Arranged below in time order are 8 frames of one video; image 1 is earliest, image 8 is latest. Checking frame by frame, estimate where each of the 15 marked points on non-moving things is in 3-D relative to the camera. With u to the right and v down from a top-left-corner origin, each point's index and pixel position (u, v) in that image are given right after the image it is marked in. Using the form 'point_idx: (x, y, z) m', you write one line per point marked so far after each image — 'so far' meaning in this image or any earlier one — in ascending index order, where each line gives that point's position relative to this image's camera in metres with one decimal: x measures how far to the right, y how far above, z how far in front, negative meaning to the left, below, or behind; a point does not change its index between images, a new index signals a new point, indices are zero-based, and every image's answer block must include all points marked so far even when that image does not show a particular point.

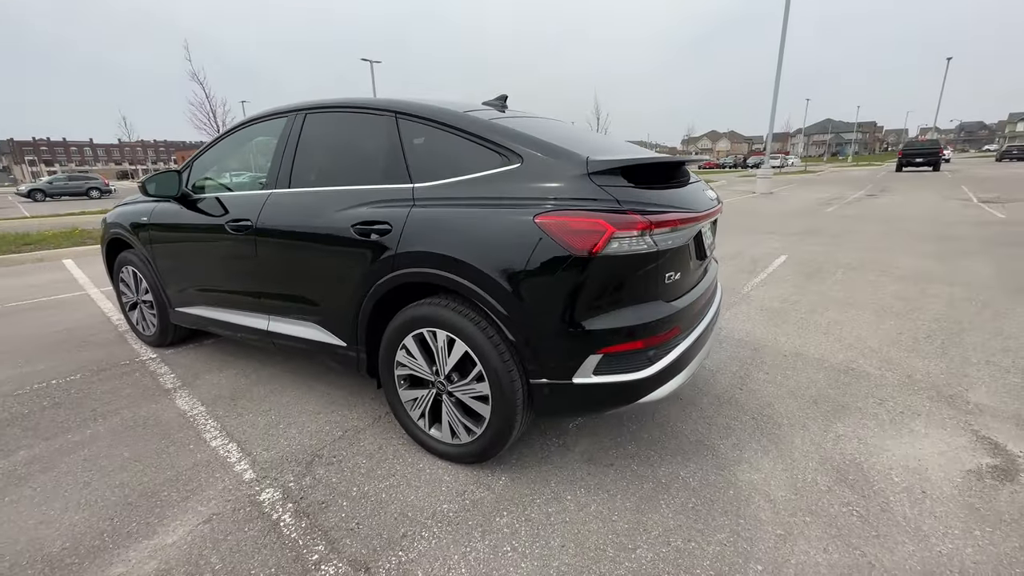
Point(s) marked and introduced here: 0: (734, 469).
0: (+1.2, -1.0, +2.4) m
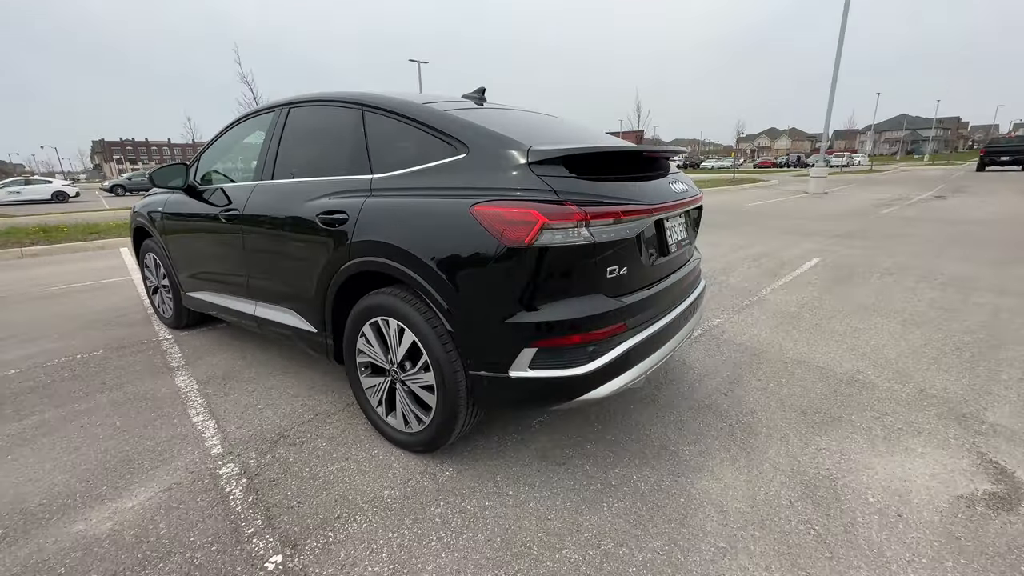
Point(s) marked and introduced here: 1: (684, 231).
0: (+0.9, -1.0, +2.3) m
1: (+1.0, +0.3, +2.6) m
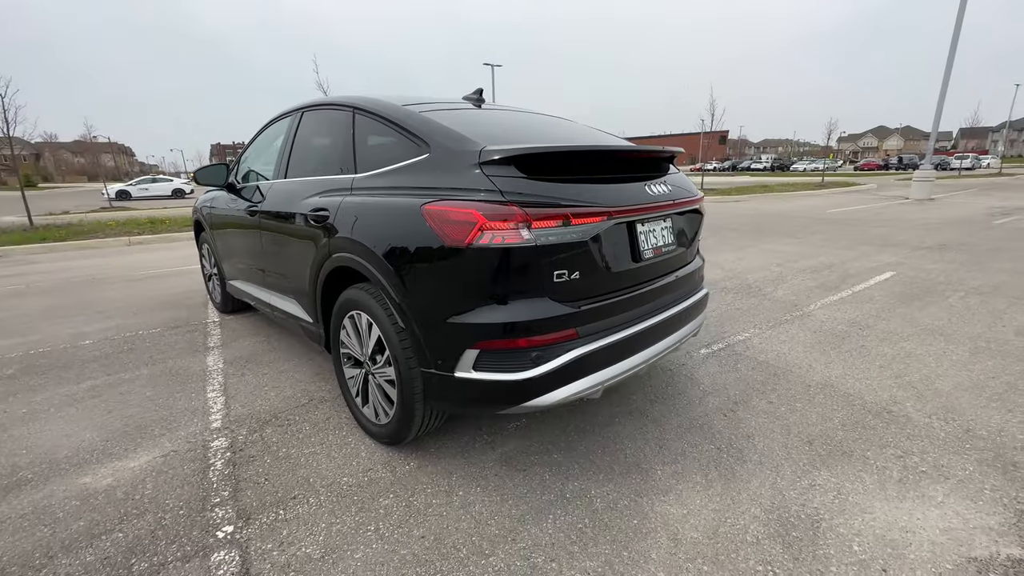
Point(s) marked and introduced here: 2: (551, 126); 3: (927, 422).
0: (+0.7, -1.0, +2.2) m
1: (+0.9, +0.3, +2.4) m
2: (+0.2, +1.1, +3.1) m
3: (+2.5, -0.8, +2.7) m
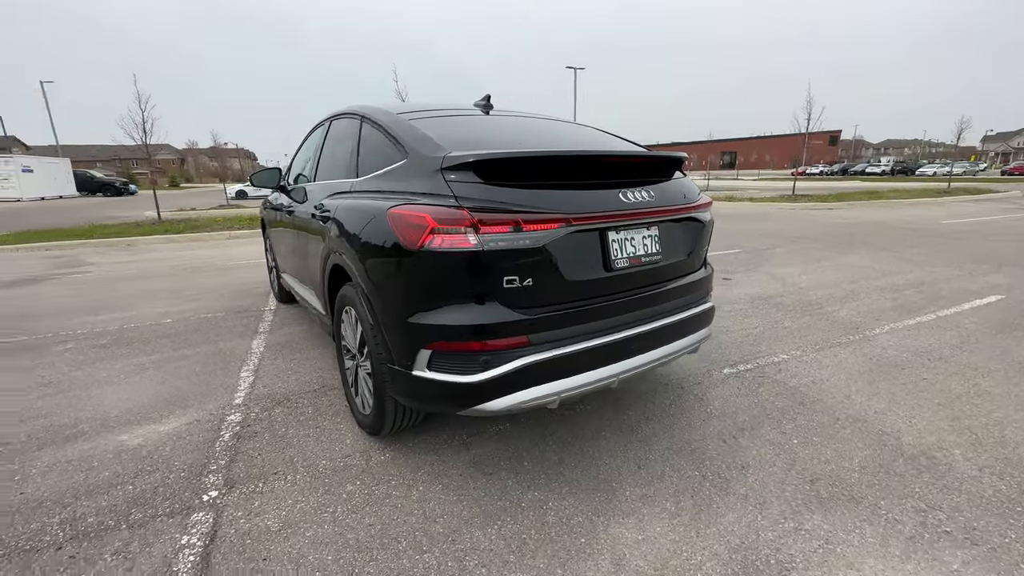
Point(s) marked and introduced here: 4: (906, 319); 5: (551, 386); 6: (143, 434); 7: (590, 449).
0: (+0.5, -1.1, +2.1) m
1: (+0.7, +0.2, +2.3) m
2: (+0.2, +1.0, +3.0) m
3: (+2.4, -1.0, +2.3) m
4: (+4.0, -0.3, +4.6) m
5: (+0.2, -0.5, +2.1) m
6: (-2.3, -0.9, +2.8) m
7: (+0.4, -0.9, +2.6) m
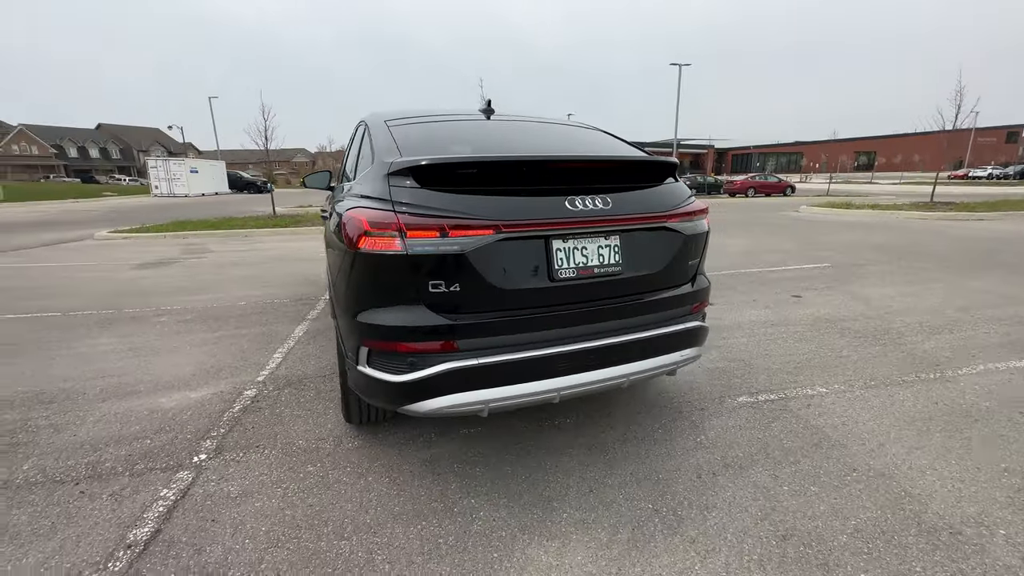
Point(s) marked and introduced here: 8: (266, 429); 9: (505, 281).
0: (+0.1, -1.1, +2.0) m
1: (+0.5, +0.2, +2.2) m
2: (+0.2, +1.0, +3.0) m
3: (+2.0, -1.1, +1.8) m
4: (+4.2, -0.6, +3.7) m
5: (-0.1, -0.5, +2.1) m
6: (-2.4, -0.8, +3.2) m
7: (+0.2, -1.0, +2.5) m
8: (-1.6, -0.9, +2.8) m
9: (0.0, 0.0, +2.0) m
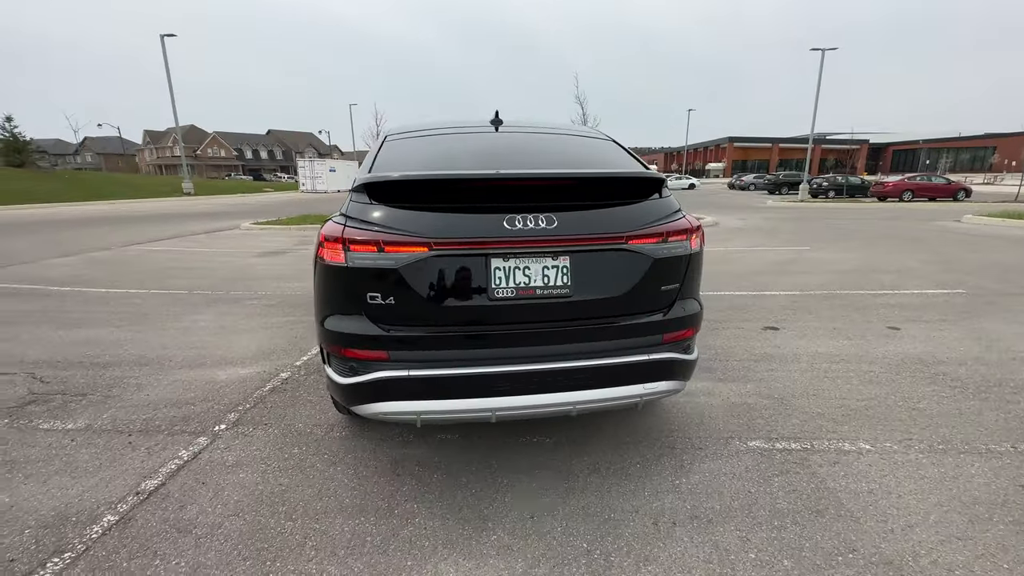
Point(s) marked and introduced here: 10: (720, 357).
0: (-0.3, -1.2, +2.0) m
1: (+0.2, +0.1, +2.1) m
2: (+0.2, +0.9, +2.9) m
3: (+1.6, -1.3, +1.4) m
4: (+4.1, -0.9, +2.7) m
5: (-0.4, -0.6, +2.1) m
6: (-2.4, -0.7, +3.8) m
7: (0.0, -1.1, +2.5) m
8: (-1.7, -0.9, +3.2) m
9: (-0.3, 0.0, +2.1) m
10: (+1.9, -0.6, +4.0) m
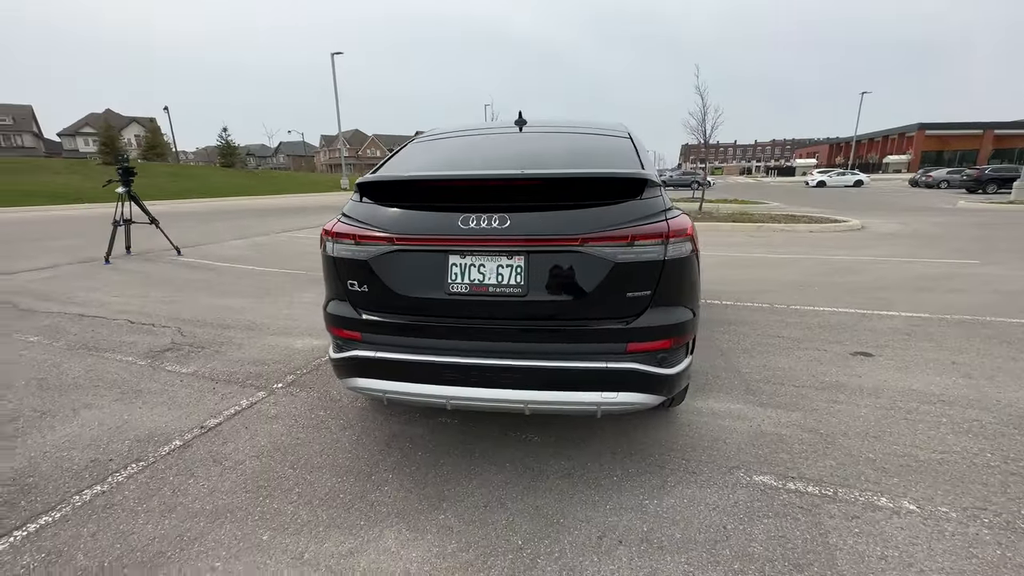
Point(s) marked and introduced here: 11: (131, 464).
0: (-0.5, -1.2, +2.2) m
1: (0.0, +0.1, +2.1) m
2: (+0.3, +0.9, +2.9) m
3: (+1.0, -1.4, +1.1) m
4: (+3.8, -1.2, +1.7) m
5: (-0.6, -0.5, +2.4) m
6: (-2.1, -0.6, +4.5) m
7: (-0.2, -1.0, +2.6) m
8: (-1.5, -0.7, +3.7) m
9: (-0.5, 0.0, +2.2) m
10: (+2.1, -0.7, +3.5) m
11: (-2.3, -1.1, +2.7) m
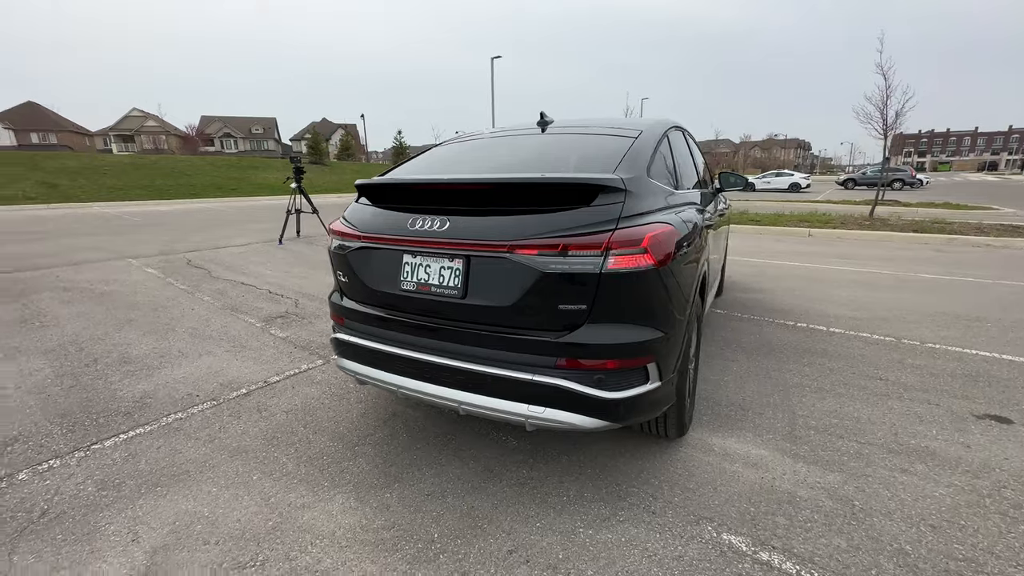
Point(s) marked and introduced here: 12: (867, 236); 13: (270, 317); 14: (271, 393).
0: (-0.9, -1.1, +2.4) m
1: (-0.3, 0.0, +2.1) m
2: (+0.3, +0.8, +2.8) m
3: (+0.3, -1.5, +0.9) m
4: (+3.1, -1.5, +0.5) m
5: (-0.9, -0.5, +2.6) m
6: (-1.5, -0.4, +5.1) m
7: (-0.4, -1.0, +2.7) m
8: (-1.3, -0.6, +4.2) m
9: (-0.7, 0.0, +2.4) m
10: (+2.1, -0.9, +2.9) m
11: (-2.3, -0.9, +3.4) m
12: (+8.2, +1.2, +10.2) m
13: (-2.9, -0.3, +5.3) m
14: (-1.9, -0.8, +3.5) m
